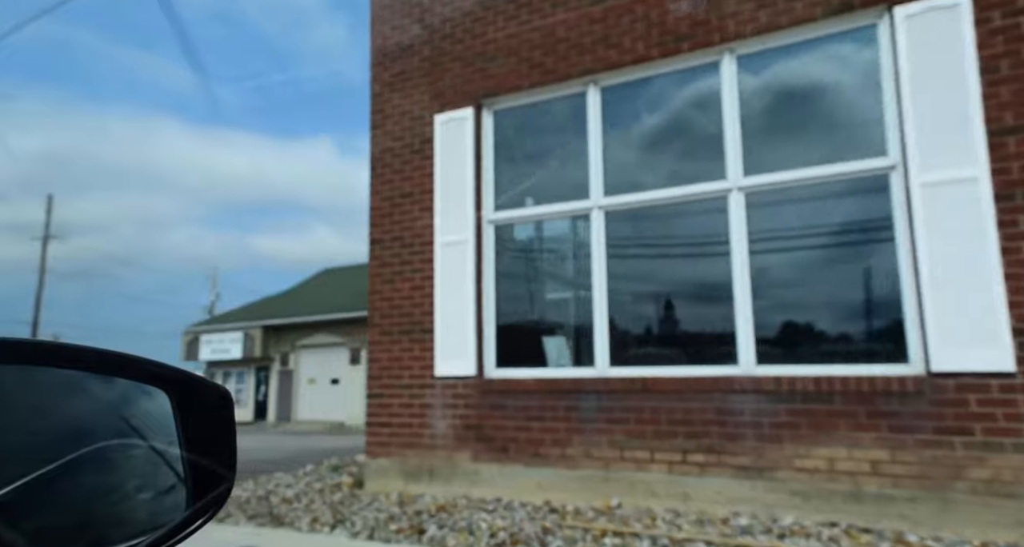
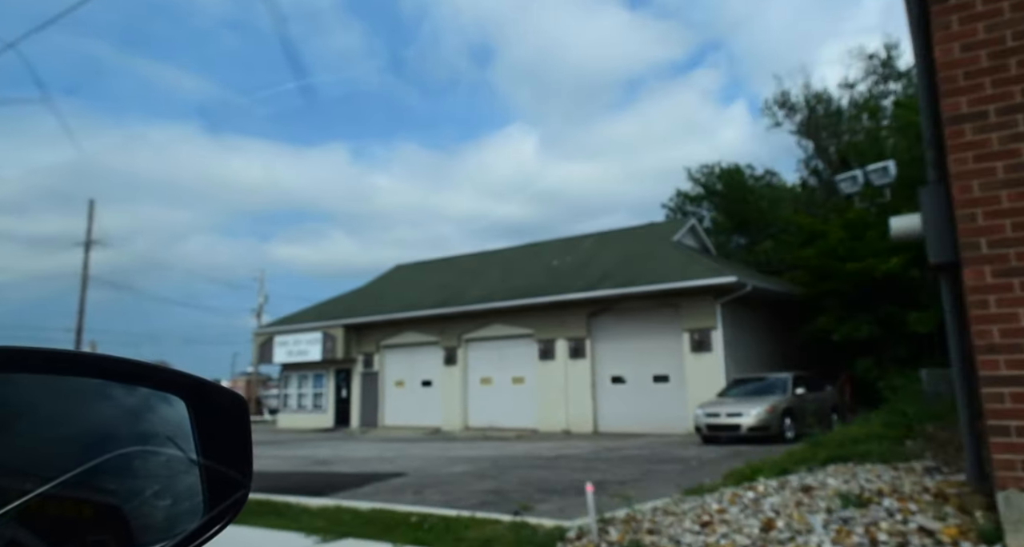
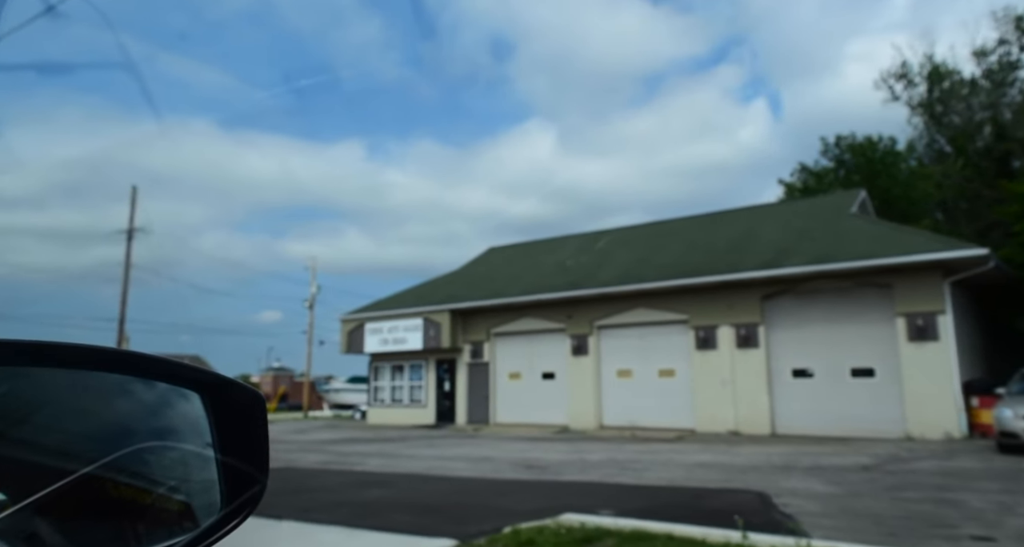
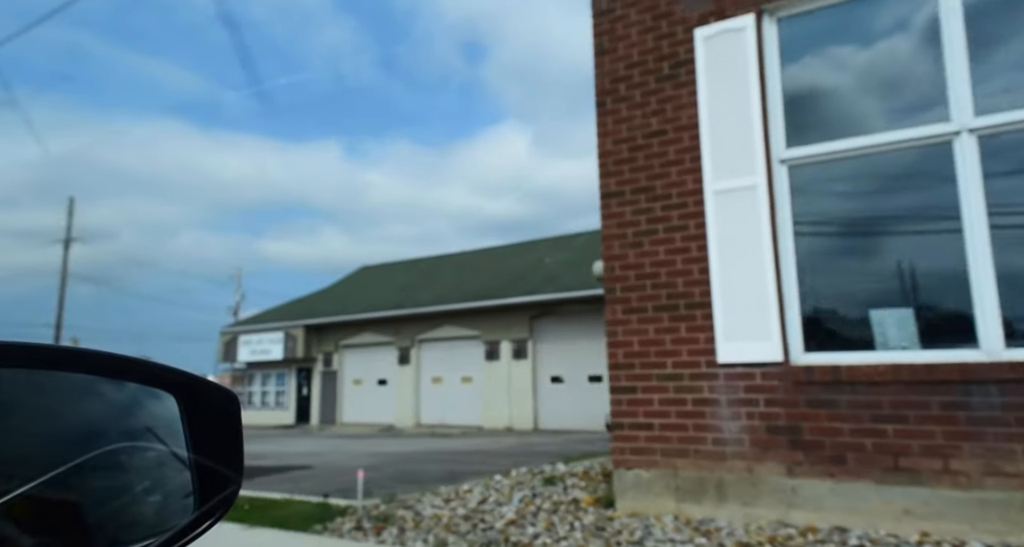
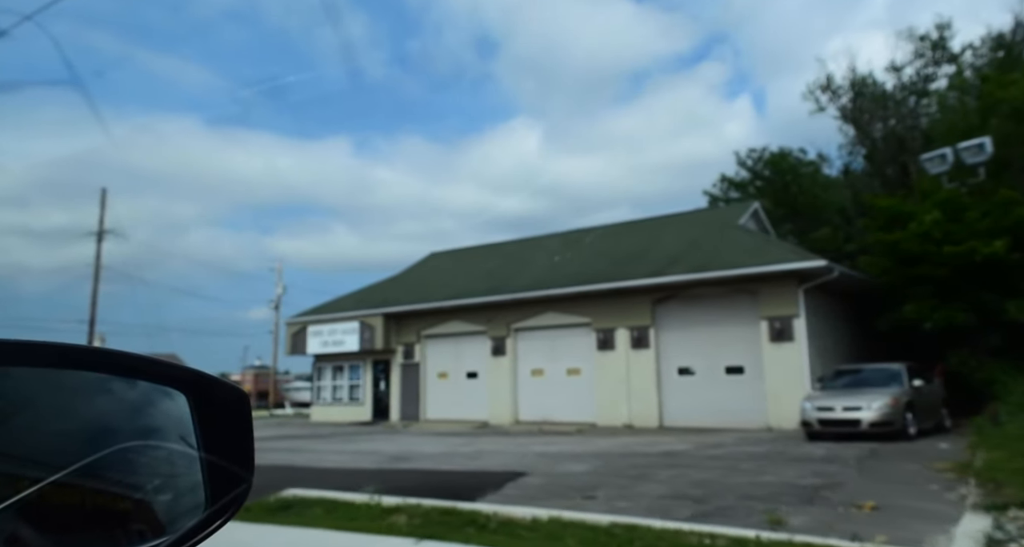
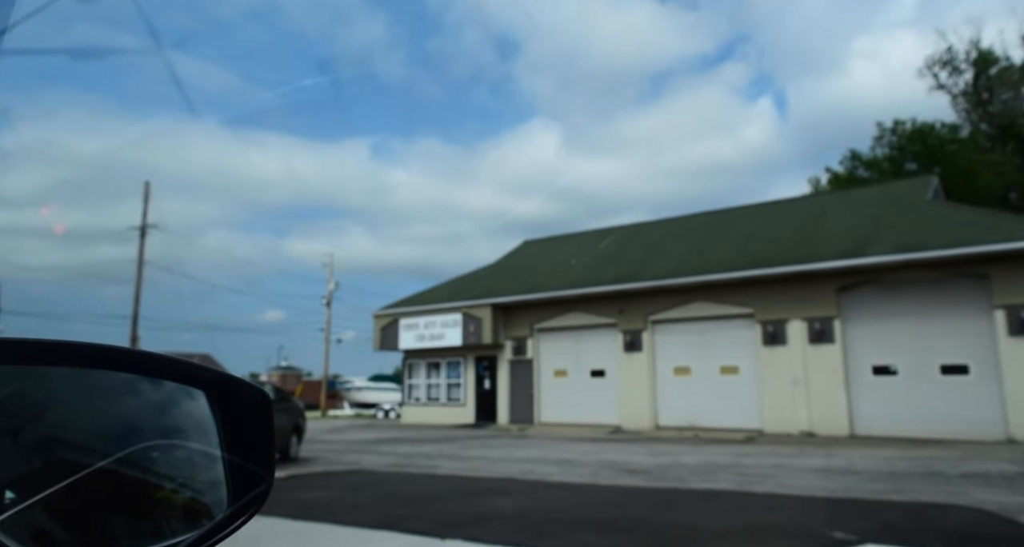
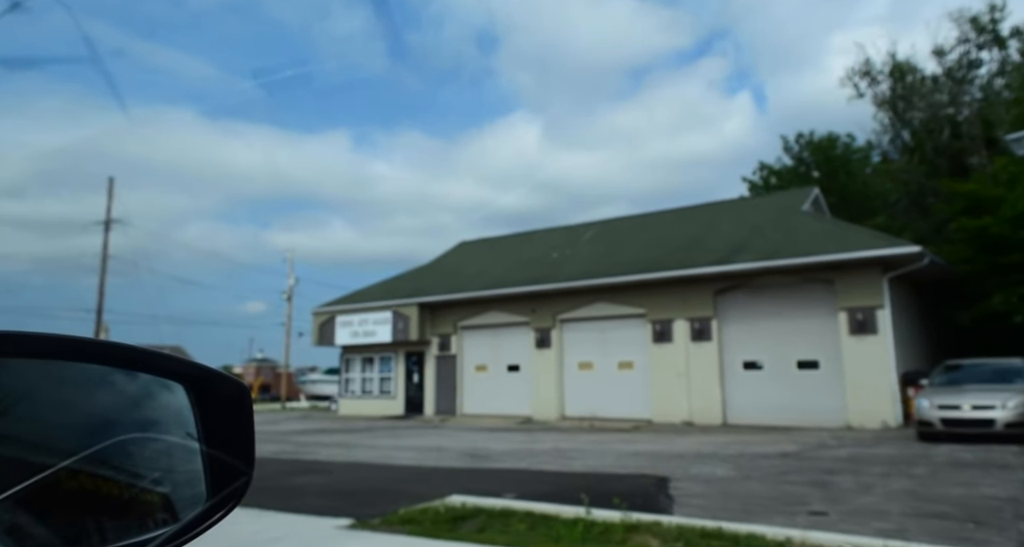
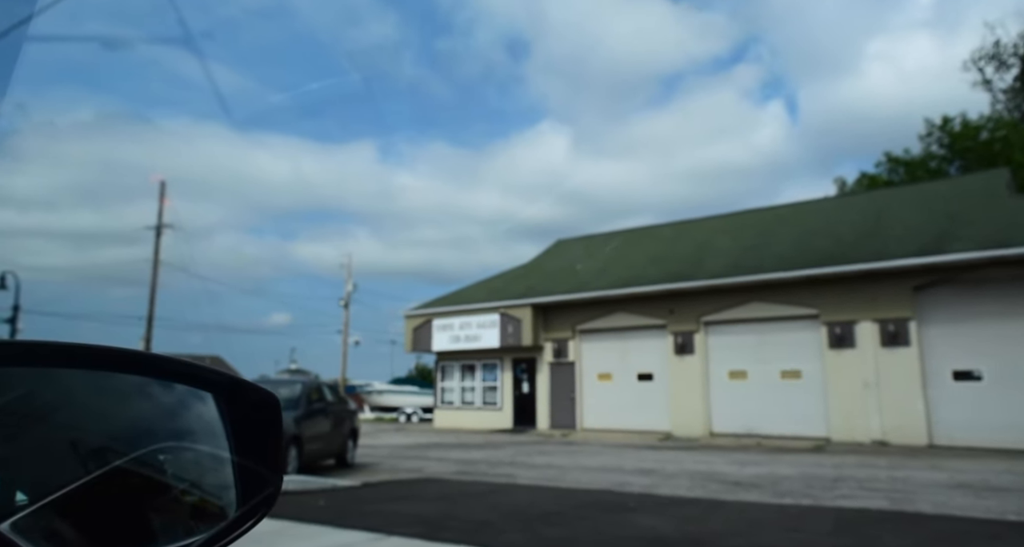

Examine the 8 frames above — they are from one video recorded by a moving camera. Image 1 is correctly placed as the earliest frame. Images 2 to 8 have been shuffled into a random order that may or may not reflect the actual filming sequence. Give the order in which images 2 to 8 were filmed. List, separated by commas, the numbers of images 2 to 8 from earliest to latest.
4, 2, 5, 7, 3, 6, 8
